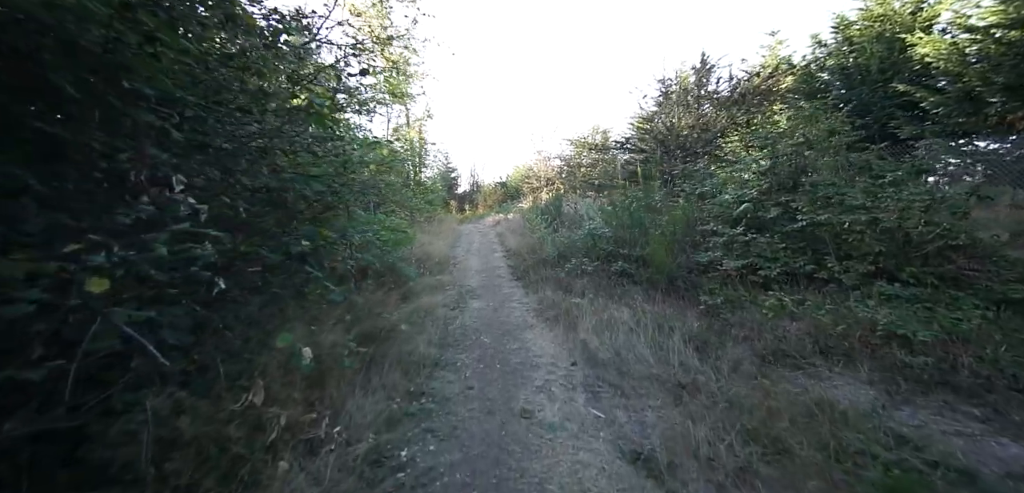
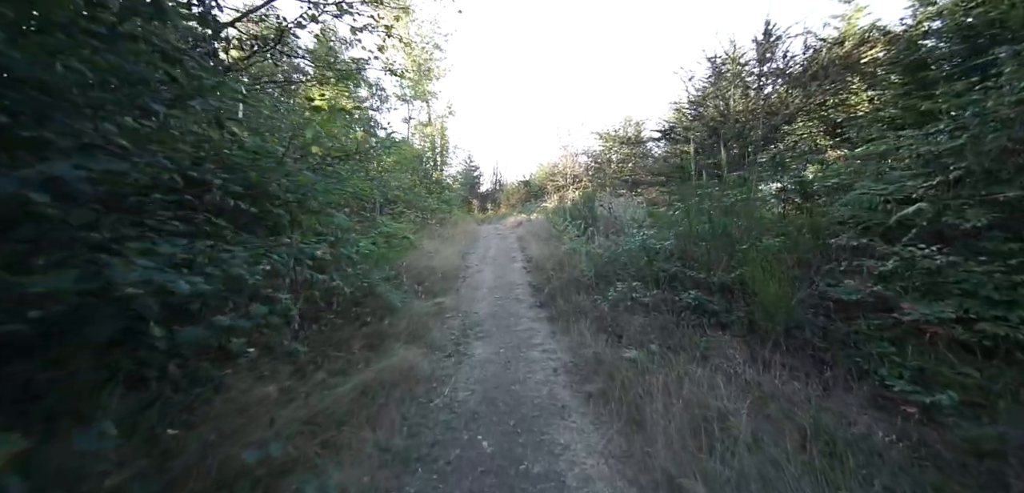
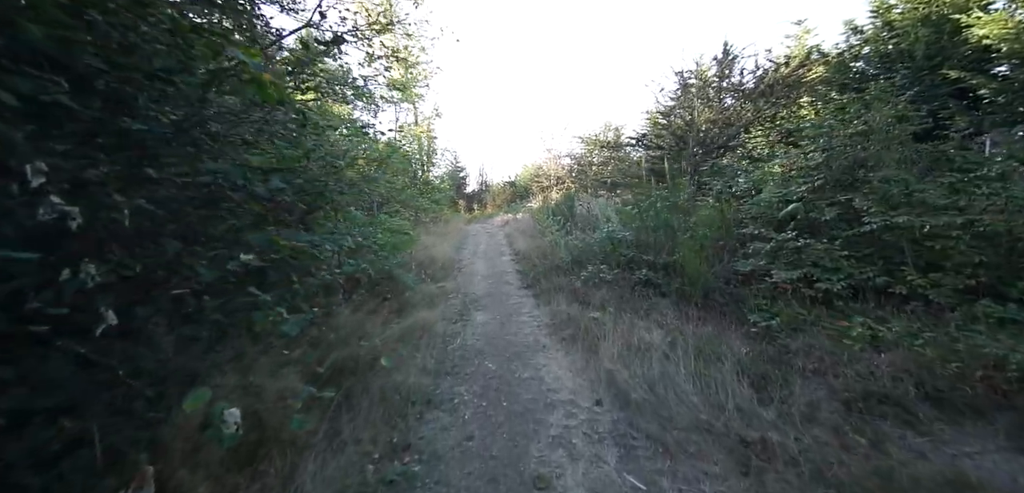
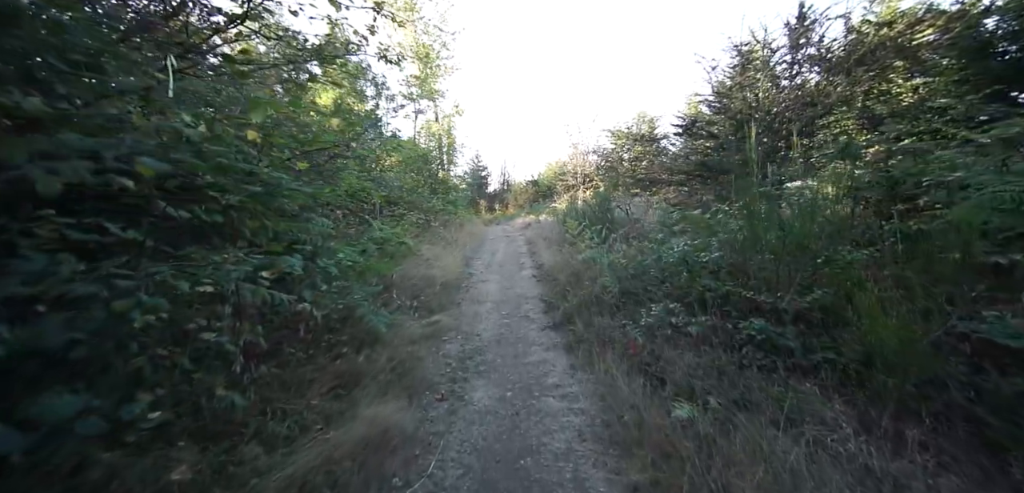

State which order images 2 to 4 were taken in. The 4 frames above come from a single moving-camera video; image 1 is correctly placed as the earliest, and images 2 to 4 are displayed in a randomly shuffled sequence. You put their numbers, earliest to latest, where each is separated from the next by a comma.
3, 2, 4
